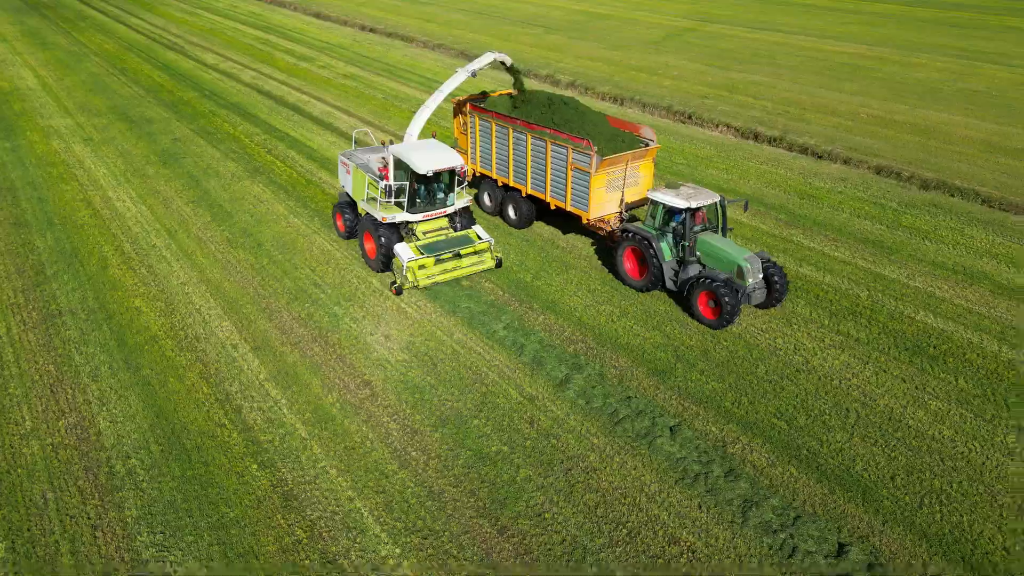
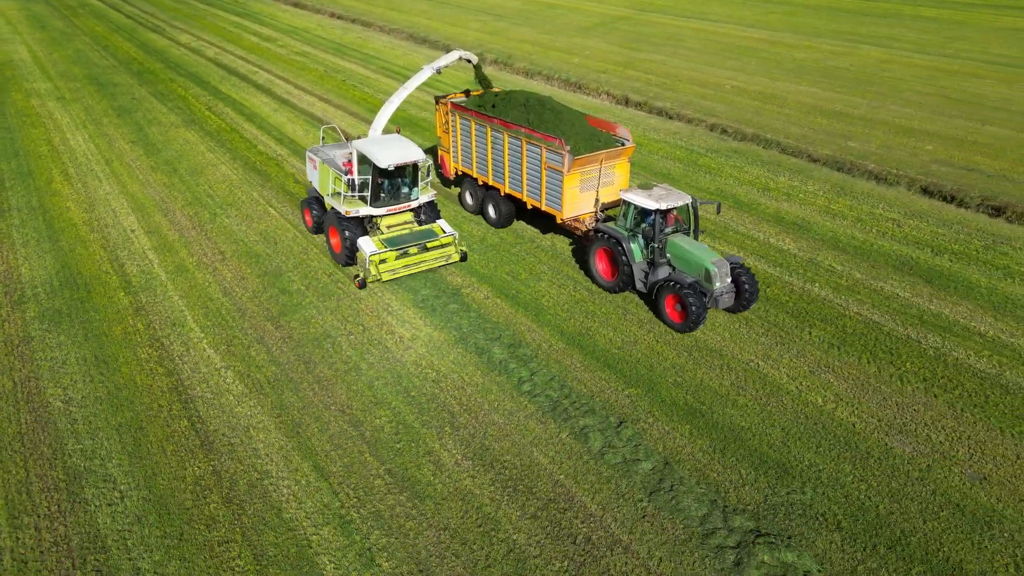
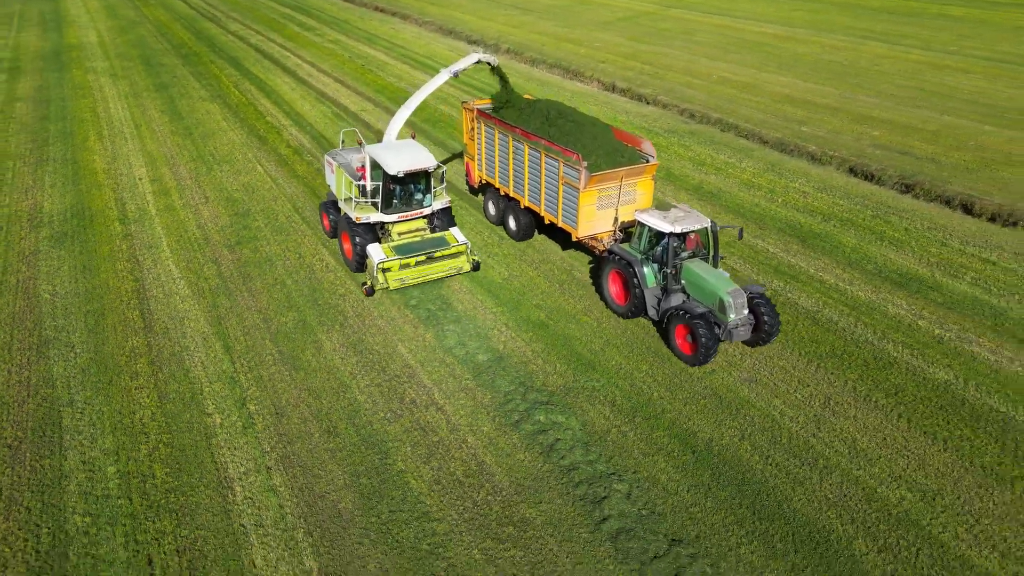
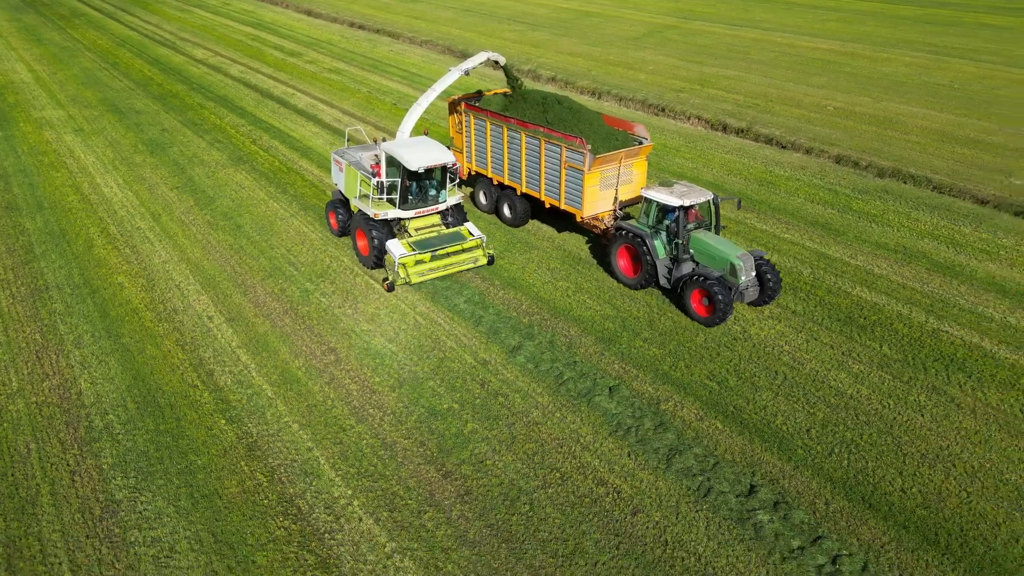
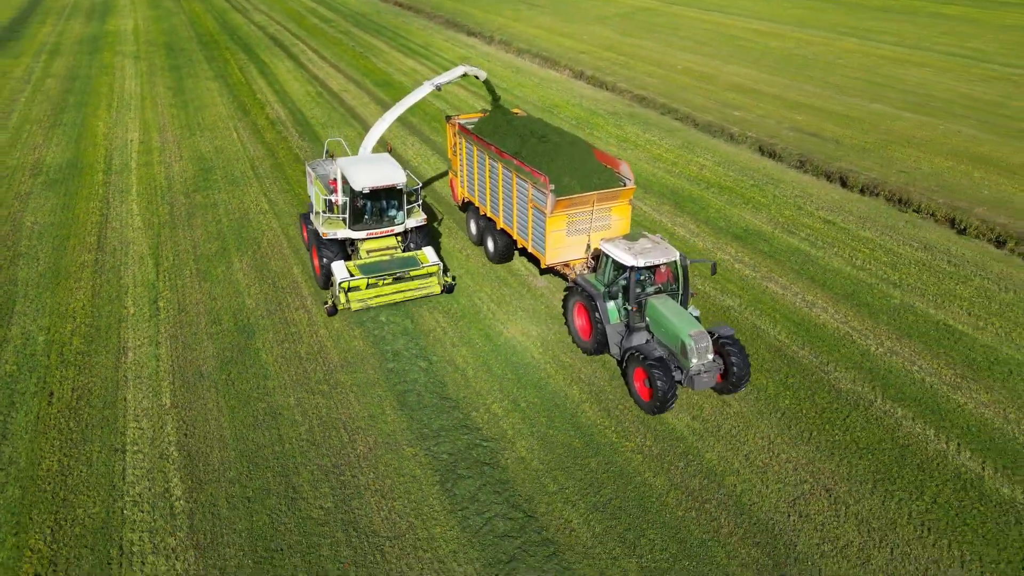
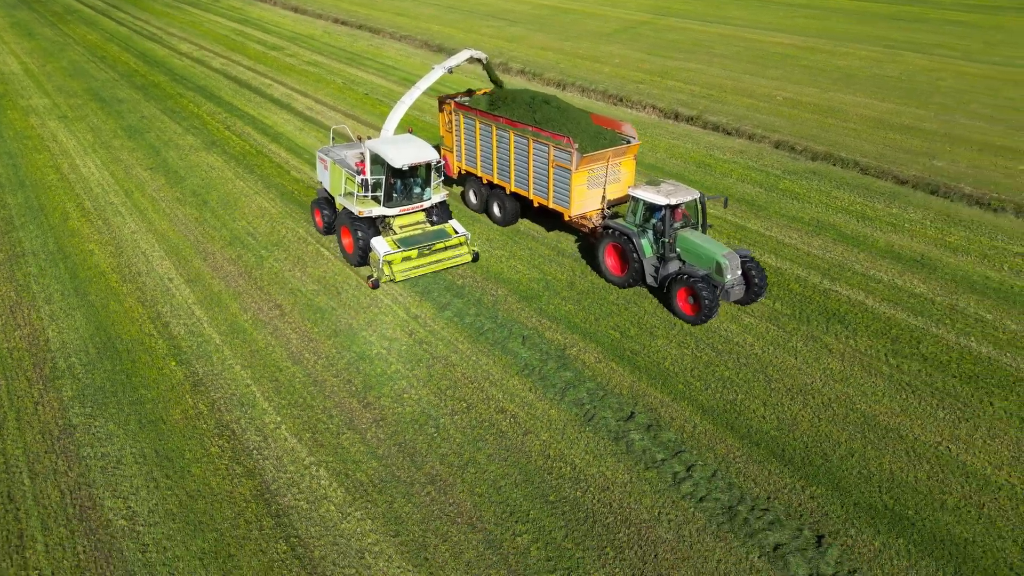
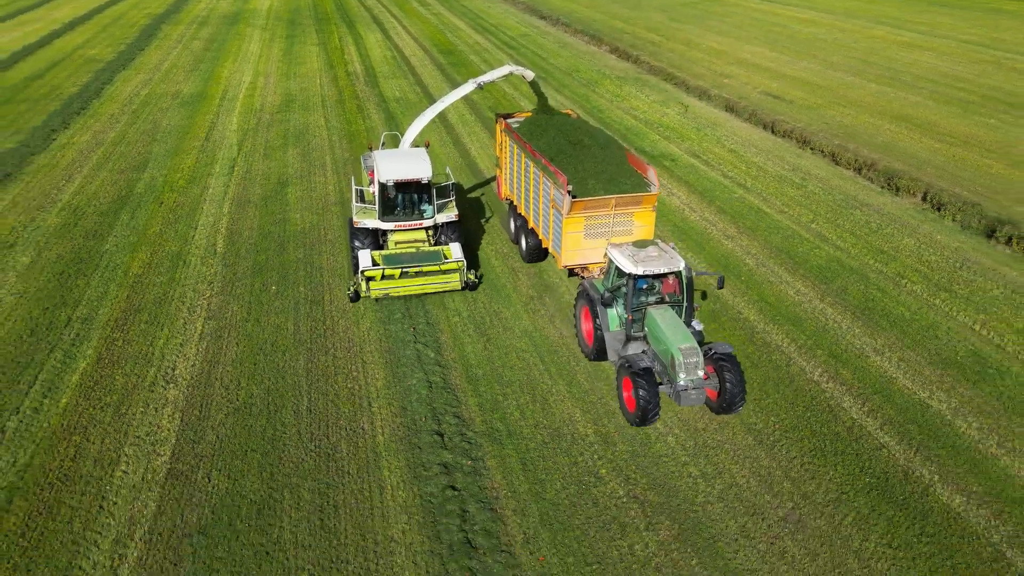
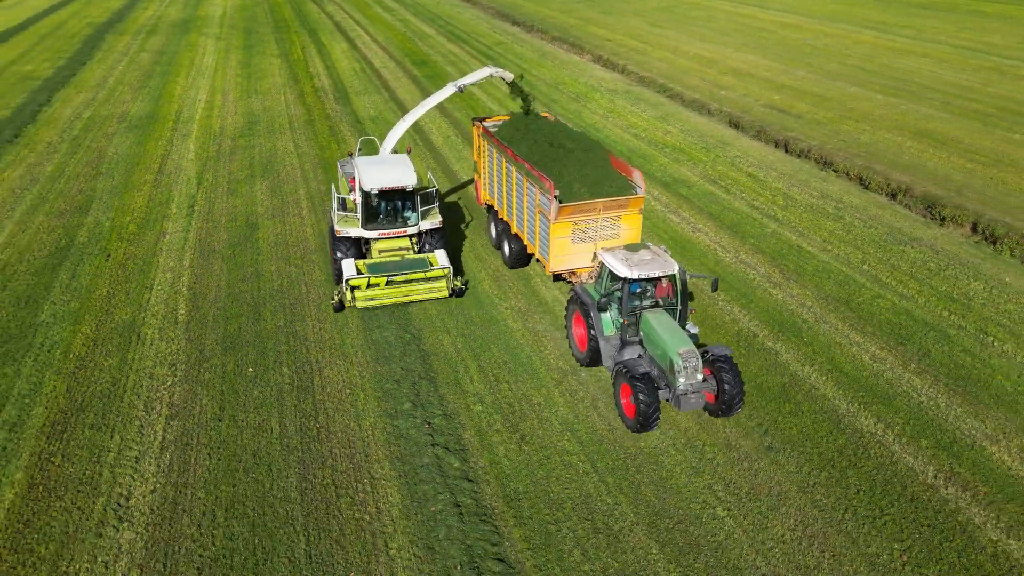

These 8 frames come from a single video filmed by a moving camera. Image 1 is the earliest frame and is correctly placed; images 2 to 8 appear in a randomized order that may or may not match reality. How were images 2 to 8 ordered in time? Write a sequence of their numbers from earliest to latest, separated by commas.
4, 6, 2, 3, 5, 8, 7
